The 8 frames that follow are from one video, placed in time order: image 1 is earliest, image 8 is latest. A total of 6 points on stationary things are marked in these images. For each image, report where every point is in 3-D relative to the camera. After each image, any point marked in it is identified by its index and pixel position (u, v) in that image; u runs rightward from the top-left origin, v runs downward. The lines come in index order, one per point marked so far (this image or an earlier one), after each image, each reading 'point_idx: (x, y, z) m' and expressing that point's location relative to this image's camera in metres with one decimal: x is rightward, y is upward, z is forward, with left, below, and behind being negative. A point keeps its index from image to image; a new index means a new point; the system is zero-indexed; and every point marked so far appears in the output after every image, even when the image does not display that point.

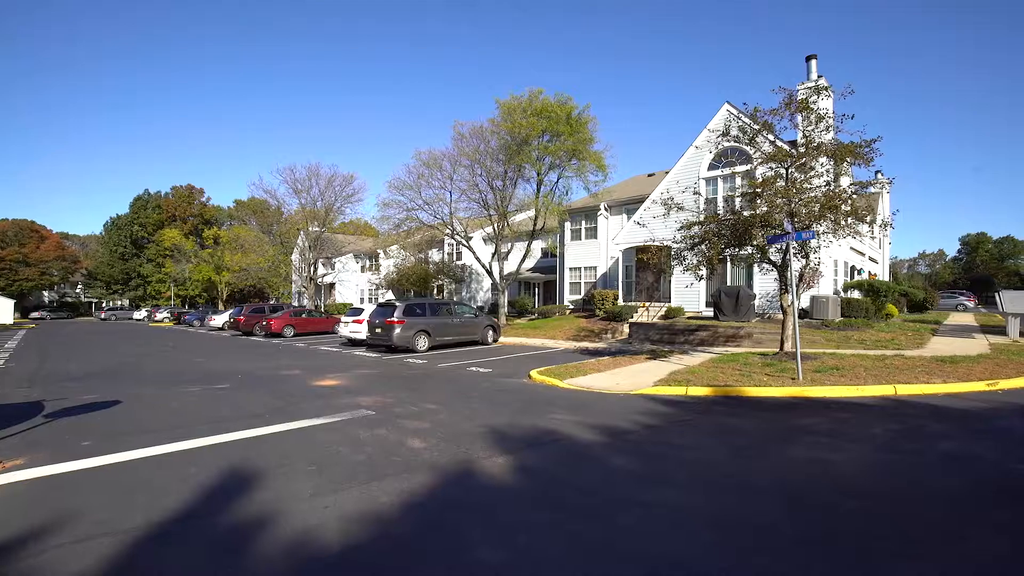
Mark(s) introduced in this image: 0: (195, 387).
0: (-5.6, -1.7, +10.1) m
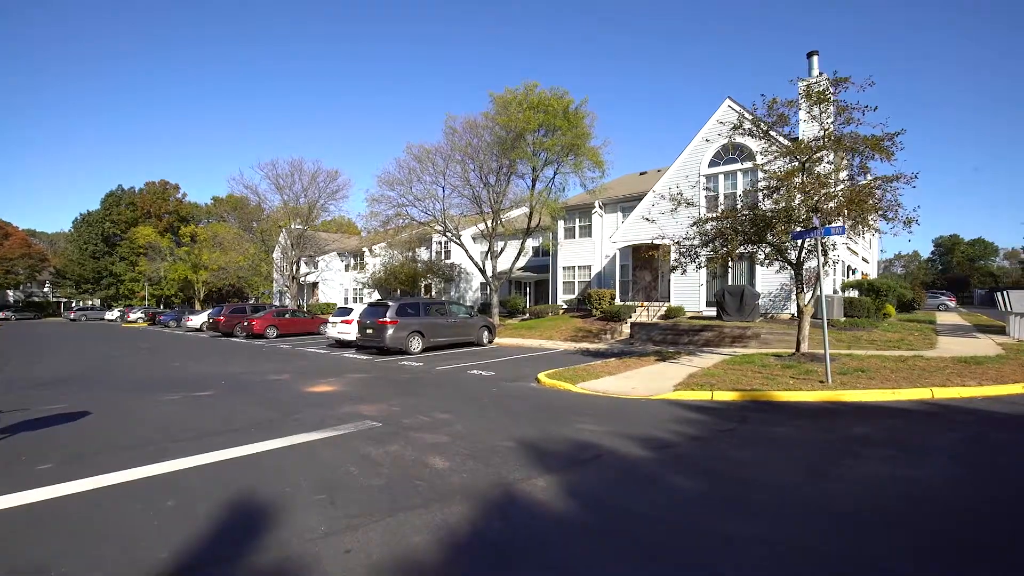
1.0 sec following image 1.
0: (-5.3, -1.7, +9.1) m
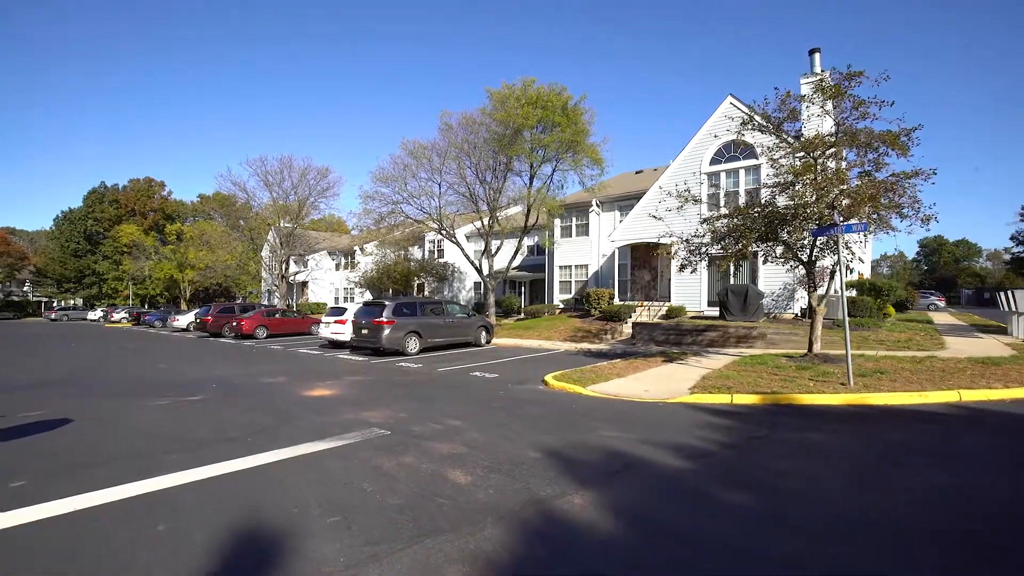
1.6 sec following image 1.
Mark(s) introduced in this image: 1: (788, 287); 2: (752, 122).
0: (-5.2, -1.7, +8.6) m
1: (+9.0, 0.0, +18.8) m
2: (+5.6, +3.8, +13.5) m
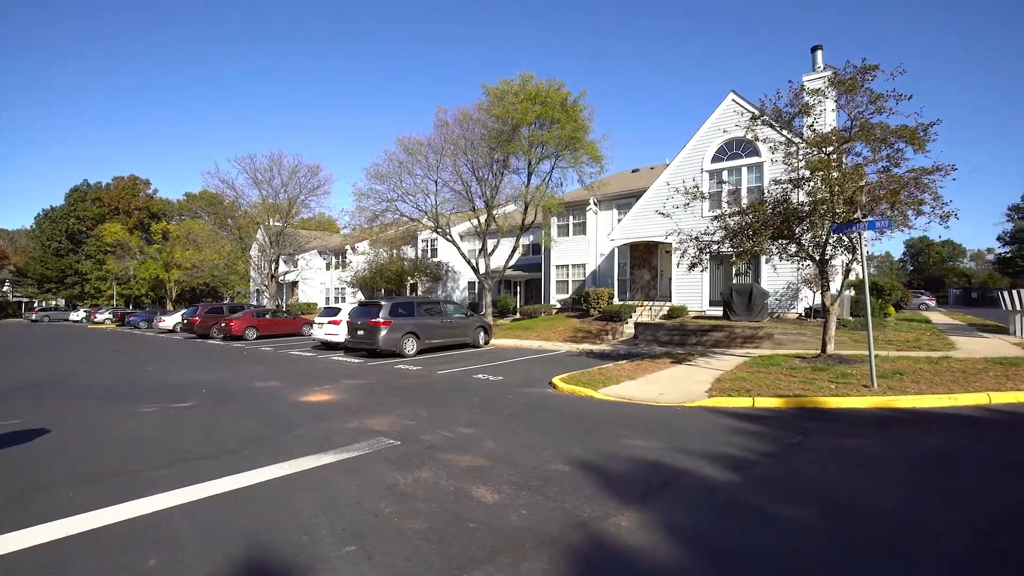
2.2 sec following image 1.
0: (-5.0, -1.6, +8.0) m
1: (+9.0, +0.1, +18.5) m
2: (+5.7, +3.8, +13.2) m
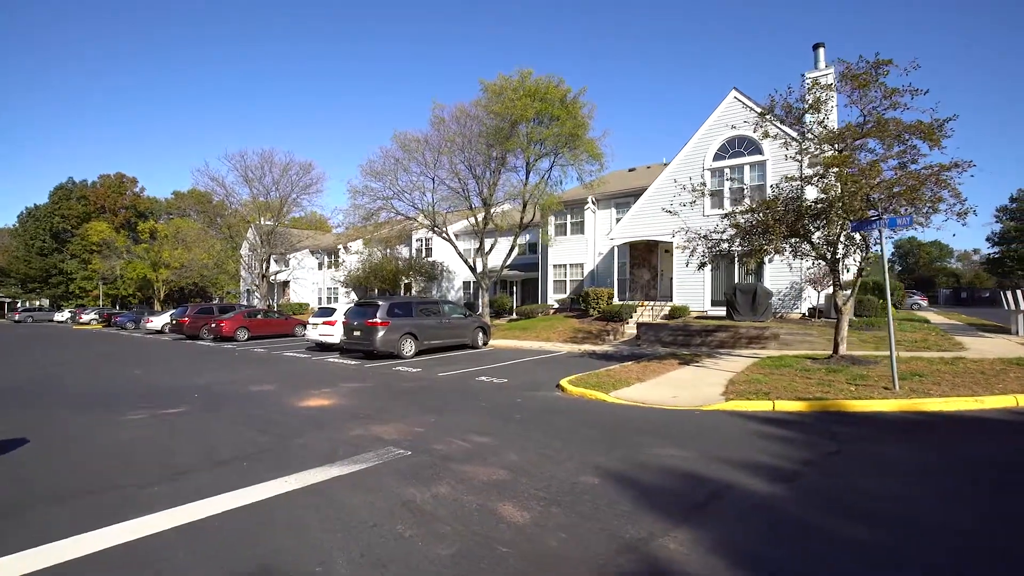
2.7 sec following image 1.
0: (-4.9, -1.6, +7.5) m
1: (+8.9, +0.1, +18.3) m
2: (+5.7, +3.8, +12.8) m
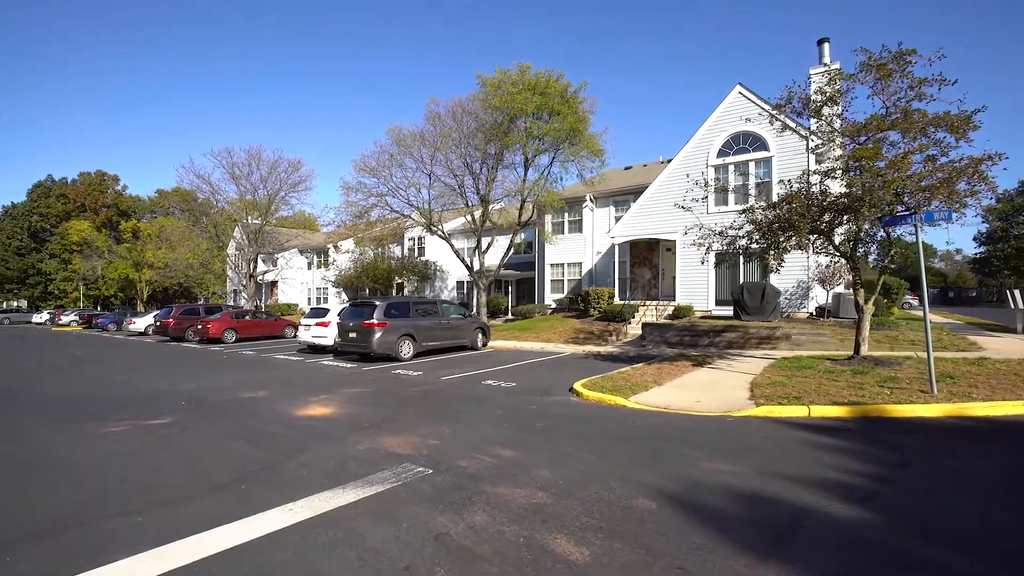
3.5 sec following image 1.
0: (-4.6, -1.6, +6.8) m
1: (+9.0, +0.1, +17.8) m
2: (+5.9, +3.9, +12.3) m
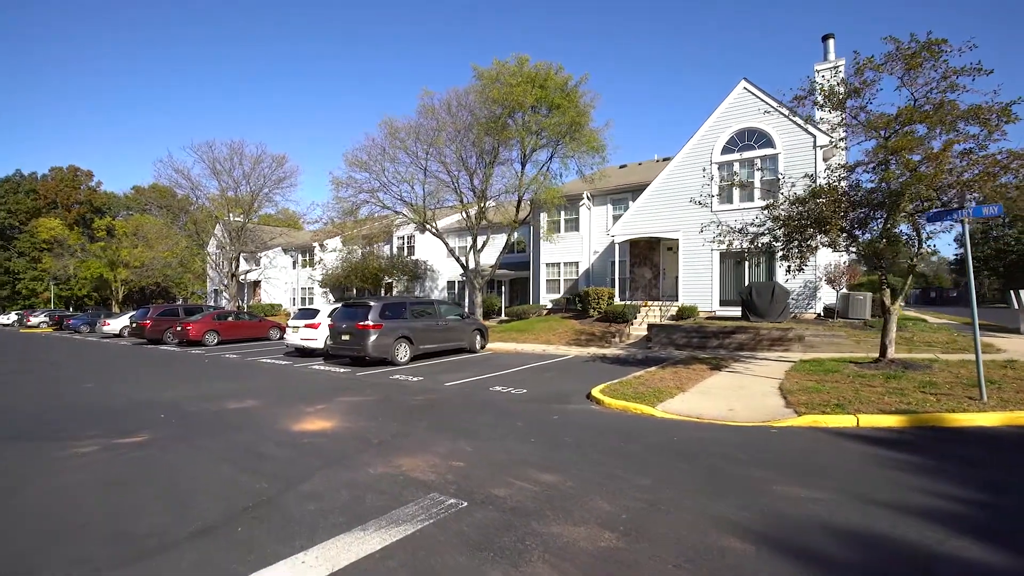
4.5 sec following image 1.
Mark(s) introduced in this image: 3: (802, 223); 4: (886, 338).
0: (-4.3, -1.6, +5.8) m
1: (+8.9, +0.1, +17.3) m
2: (+6.0, +3.9, +11.7) m
3: (+5.1, +1.2, +10.6) m
4: (+7.0, -0.9, +10.8) m
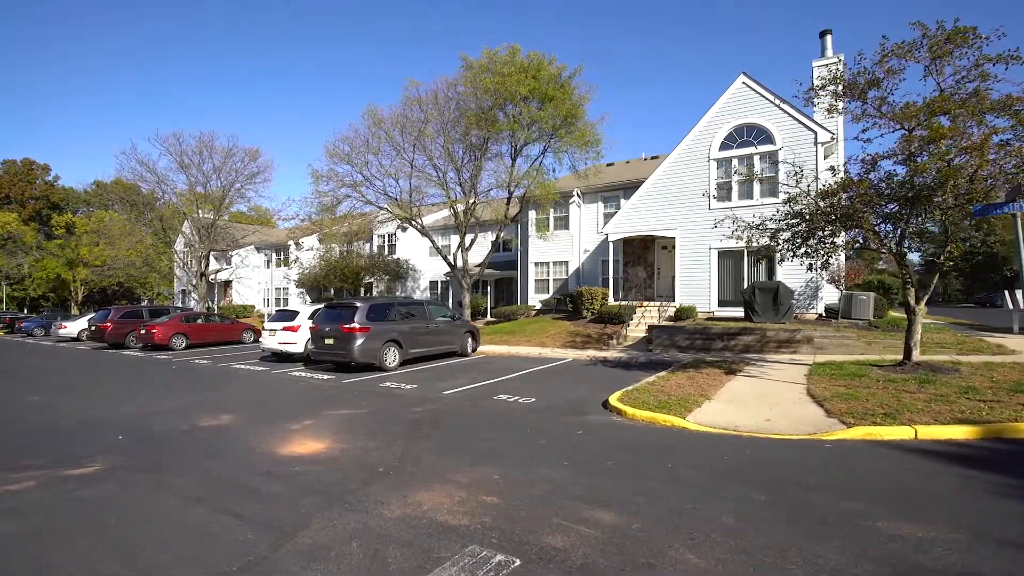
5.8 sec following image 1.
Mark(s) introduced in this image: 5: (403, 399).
0: (-4.0, -1.5, +4.8) m
1: (+8.7, +0.1, +16.8) m
2: (+6.0, +3.9, +11.1) m
3: (+5.2, +1.2, +9.9) m
4: (+7.1, -0.9, +10.2) m
5: (-1.7, -1.7, +8.8) m
